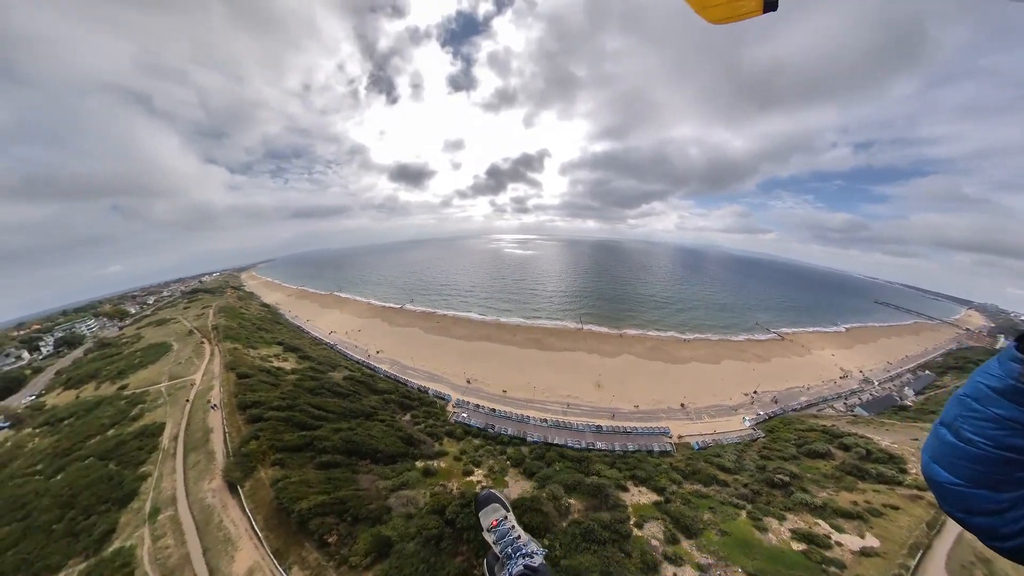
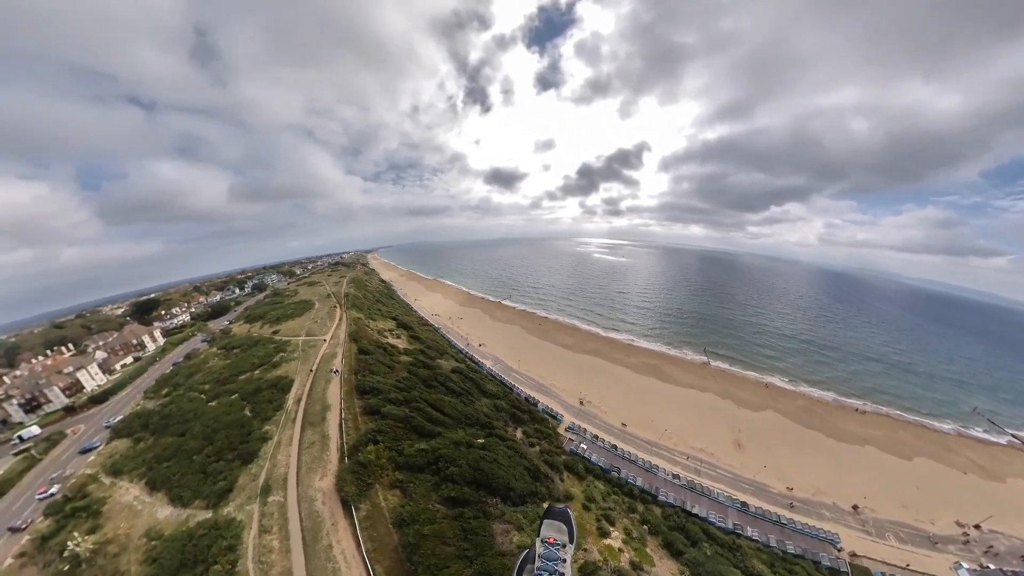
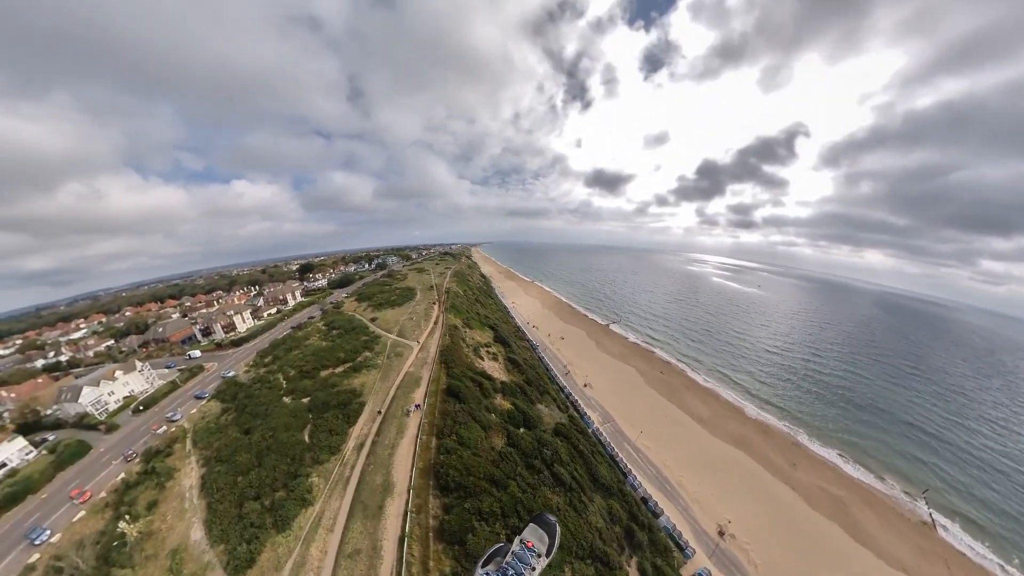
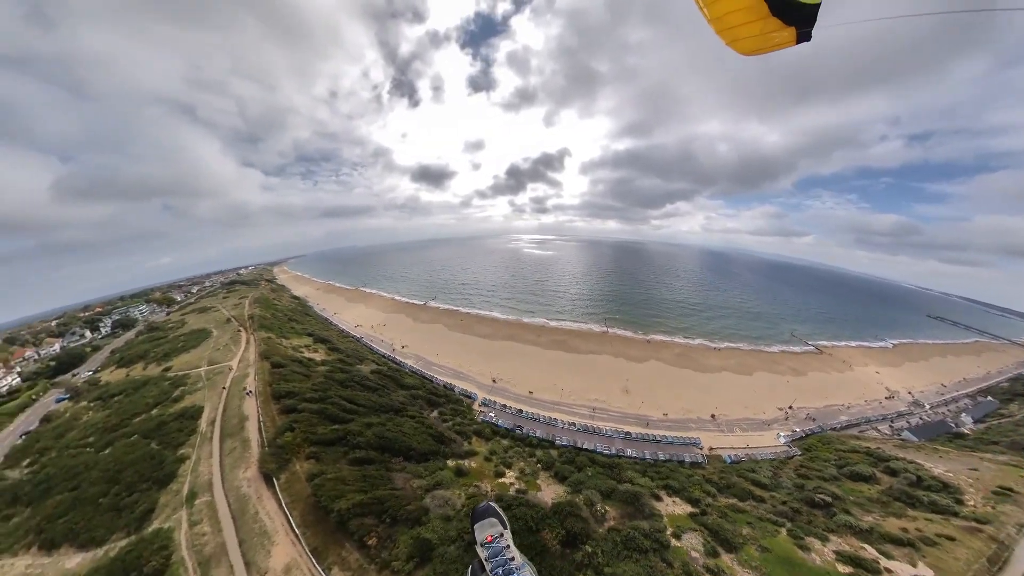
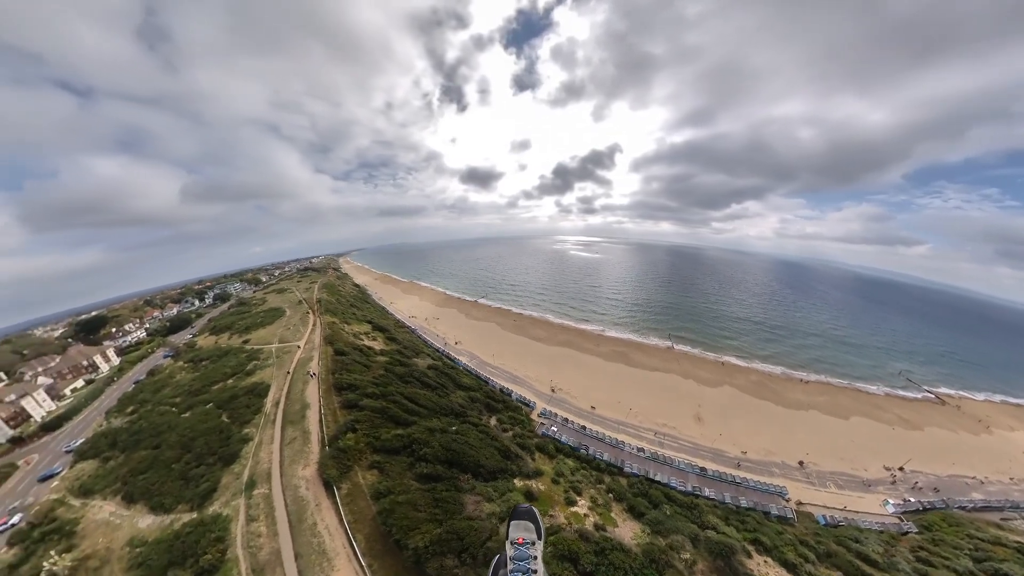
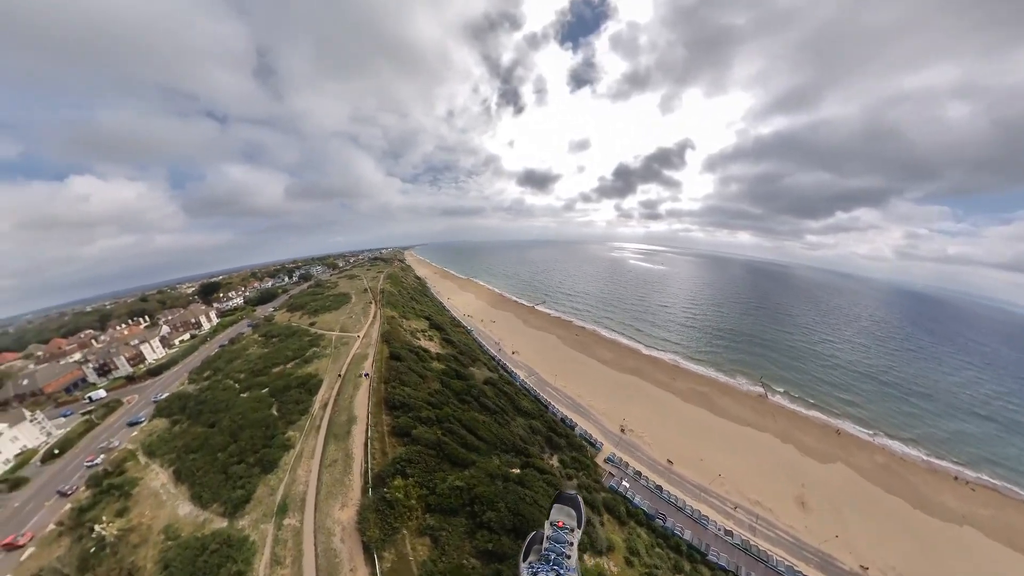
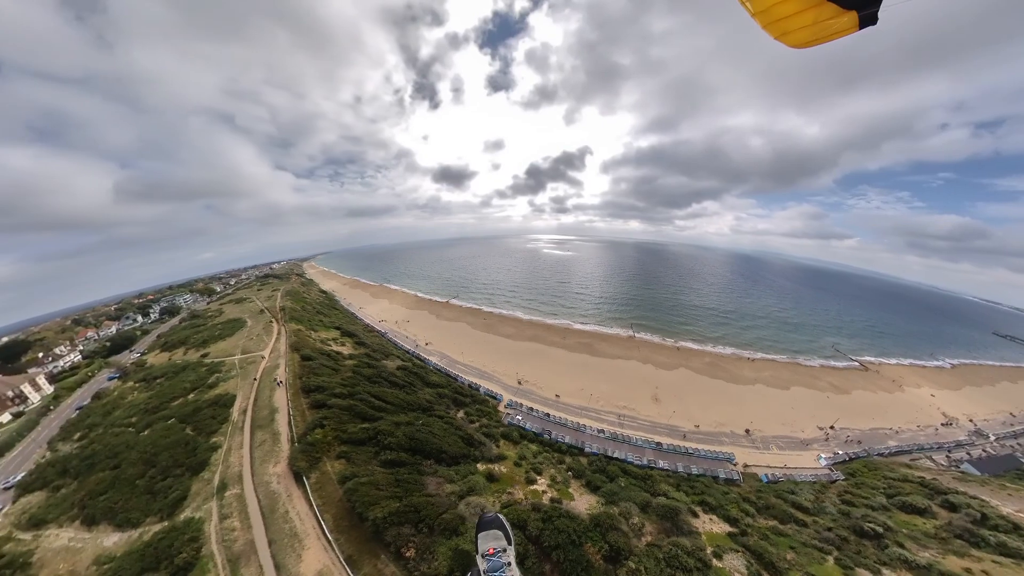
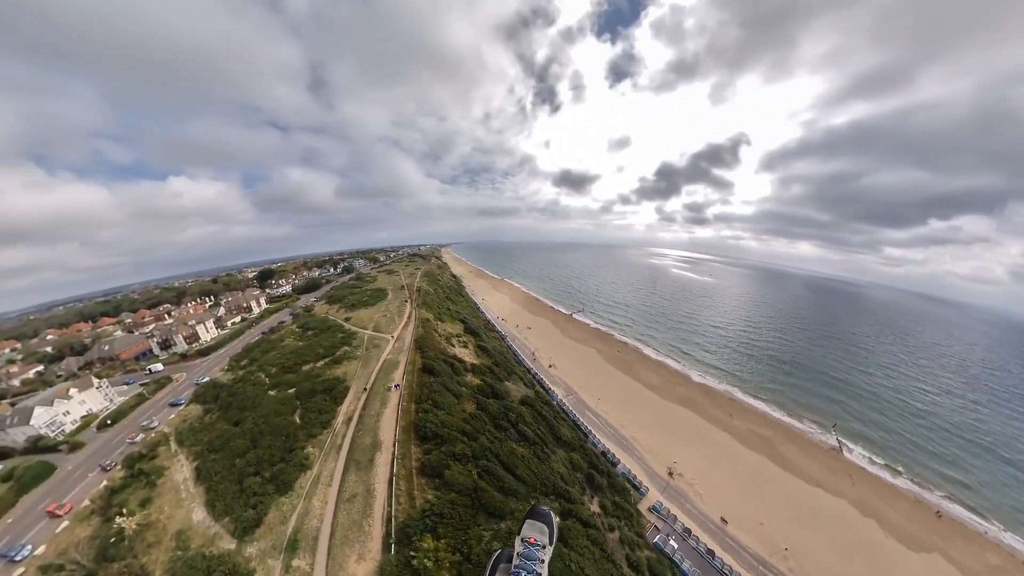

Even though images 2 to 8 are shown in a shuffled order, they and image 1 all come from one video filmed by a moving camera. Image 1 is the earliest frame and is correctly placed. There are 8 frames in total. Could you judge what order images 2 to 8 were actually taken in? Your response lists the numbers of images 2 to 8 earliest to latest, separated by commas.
4, 7, 5, 2, 6, 8, 3
